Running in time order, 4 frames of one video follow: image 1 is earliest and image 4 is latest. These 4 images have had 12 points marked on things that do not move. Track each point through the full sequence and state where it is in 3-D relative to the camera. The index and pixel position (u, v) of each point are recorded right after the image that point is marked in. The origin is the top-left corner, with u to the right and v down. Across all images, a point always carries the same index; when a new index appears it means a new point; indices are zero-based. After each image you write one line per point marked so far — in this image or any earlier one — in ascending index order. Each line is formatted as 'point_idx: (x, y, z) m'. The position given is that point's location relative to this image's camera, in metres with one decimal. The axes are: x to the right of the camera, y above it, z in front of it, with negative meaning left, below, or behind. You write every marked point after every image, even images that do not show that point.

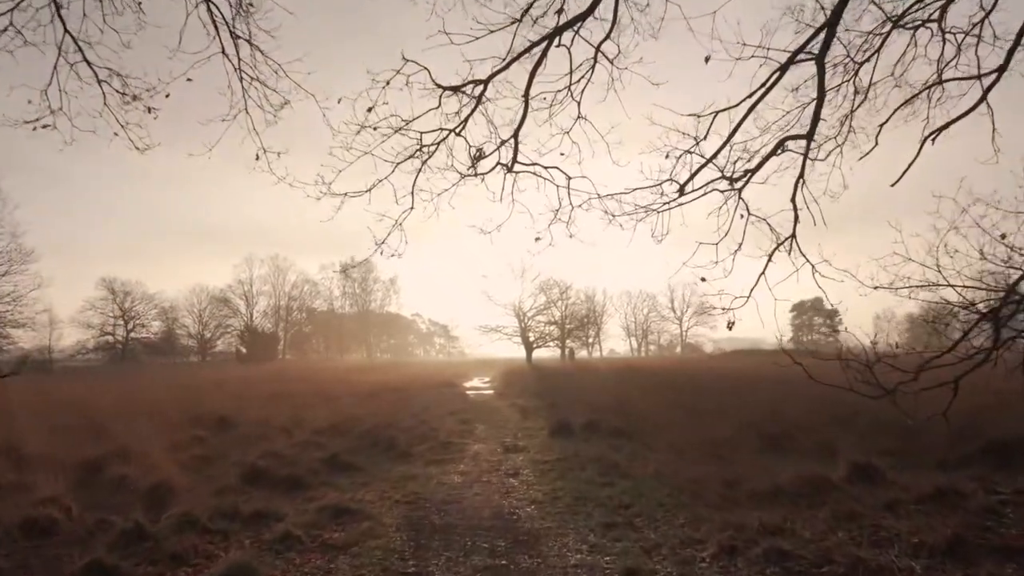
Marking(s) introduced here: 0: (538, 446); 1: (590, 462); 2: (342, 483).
0: (+0.6, -3.9, +15.3) m
1: (+1.6, -3.5, +12.5) m
2: (-3.0, -3.4, +10.9) m
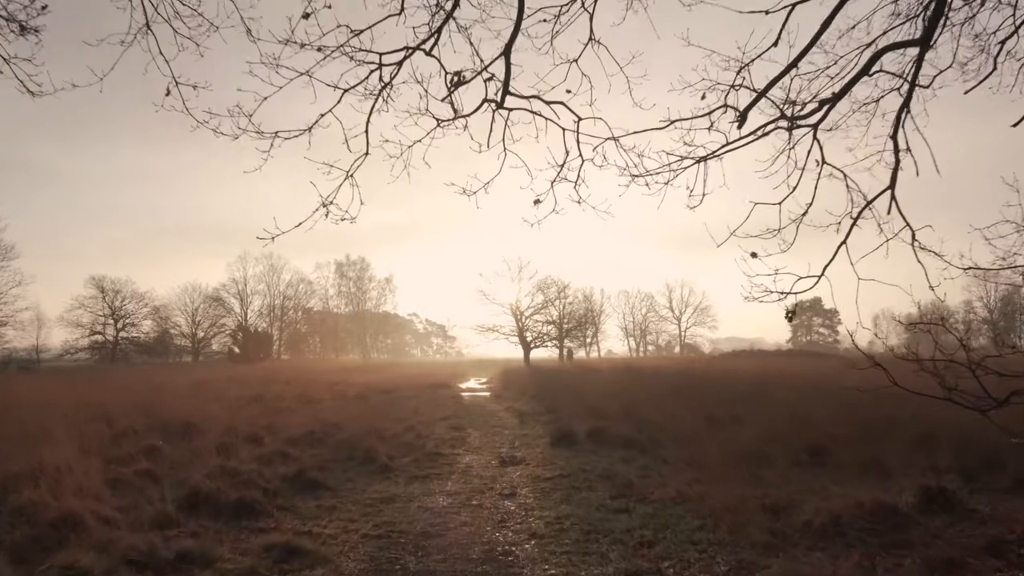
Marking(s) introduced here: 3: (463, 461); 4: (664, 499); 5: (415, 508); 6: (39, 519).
0: (+0.6, -3.7, +13.5) m
1: (+1.5, -3.3, +10.8) m
2: (-3.0, -3.2, +9.1) m
3: (-1.1, -3.8, +13.4) m
4: (+2.2, -3.1, +9.1) m
5: (-1.5, -3.4, +9.4) m
6: (-5.3, -2.6, +7.0) m
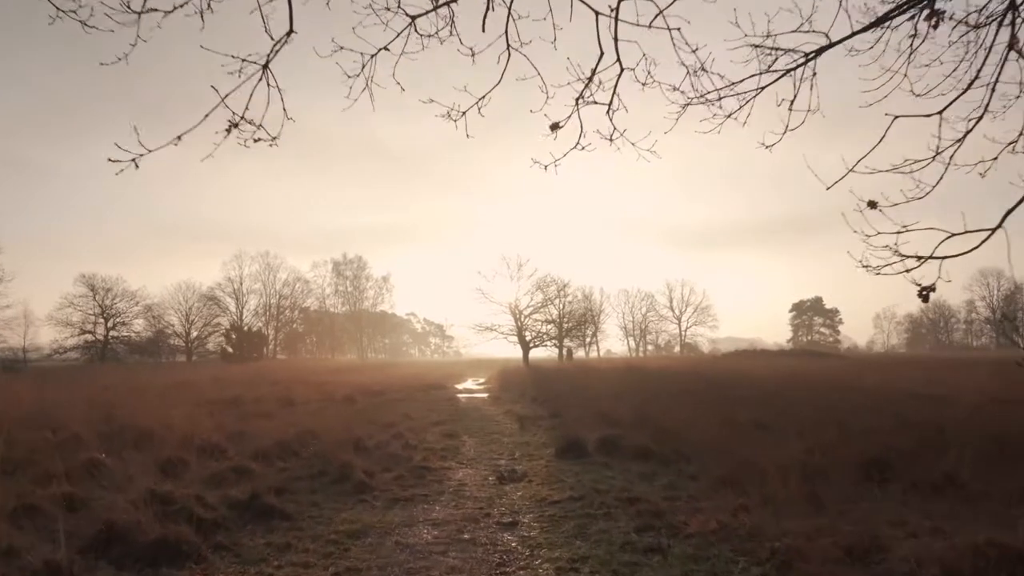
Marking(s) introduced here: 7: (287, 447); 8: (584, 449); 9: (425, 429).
0: (+0.6, -3.5, +11.6) m
1: (+1.5, -3.1, +8.8) m
2: (-3.0, -3.0, +7.2) m
3: (-1.1, -3.5, +11.5) m
4: (+2.2, -2.8, +7.2) m
5: (-1.5, -3.1, +7.5) m
6: (-5.3, -2.4, +5.1) m
7: (-4.9, -3.4, +13.3) m
8: (+1.5, -3.4, +13.1) m
9: (-2.5, -4.0, +17.7) m
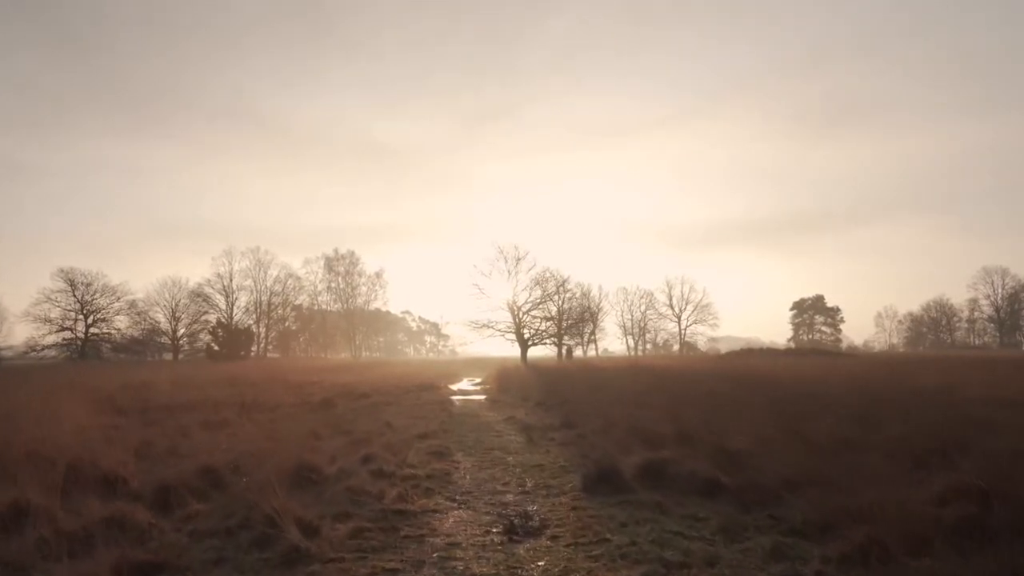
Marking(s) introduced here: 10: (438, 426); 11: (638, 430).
0: (+0.7, -3.0, +7.9) m
1: (+1.7, -2.6, +5.1) m
2: (-2.8, -2.5, +3.4) m
3: (-0.9, -3.1, +7.8) m
4: (+2.5, -2.4, +3.5) m
5: (-1.2, -2.6, +3.8) m
6: (-5.1, -1.9, +1.3) m
7: (-4.7, -2.9, +9.5) m
8: (+1.7, -2.9, +9.4) m
9: (-2.4, -3.5, +13.9) m
10: (-2.1, -3.9, +17.0) m
11: (+2.7, -3.1, +13.4) m
